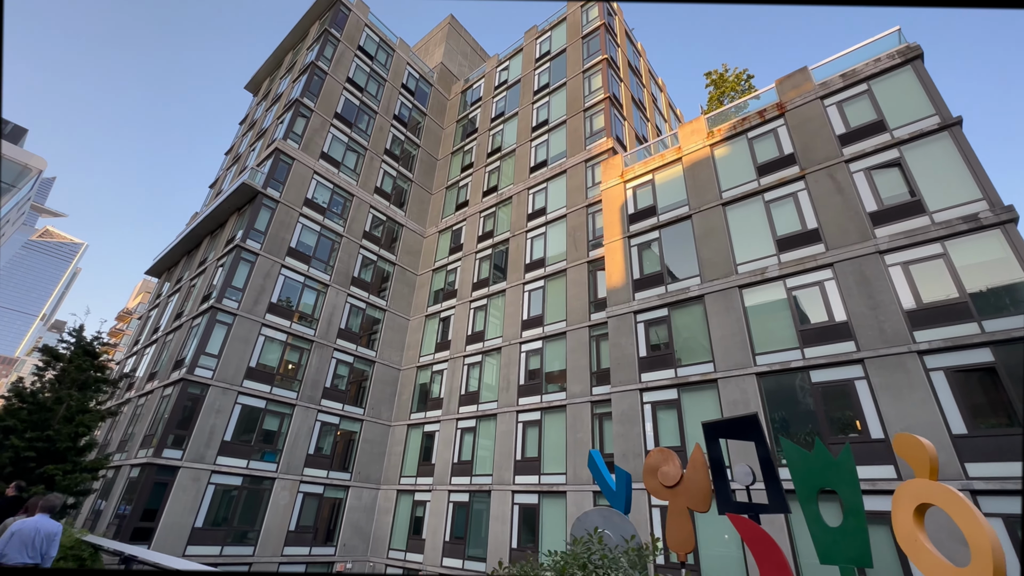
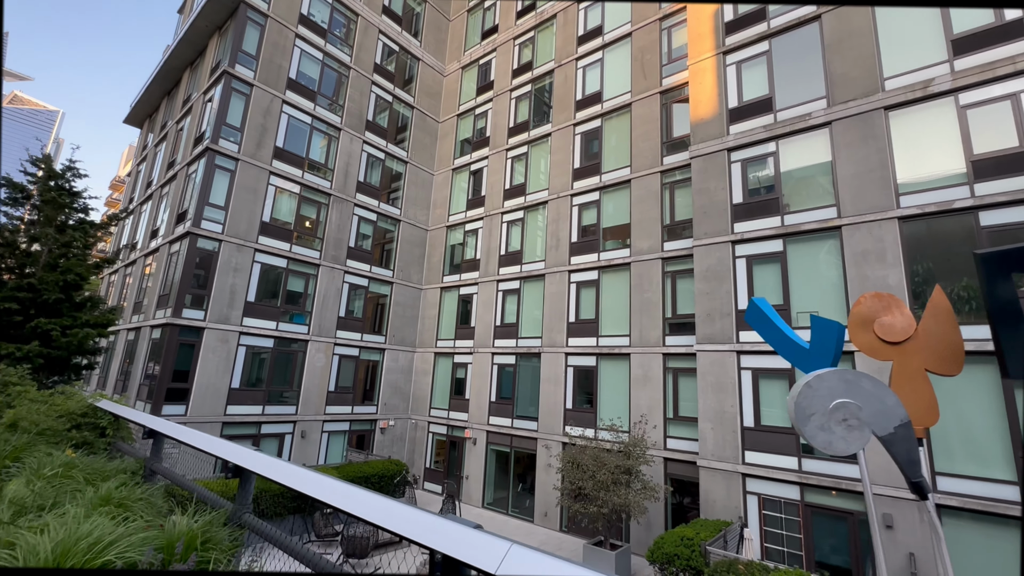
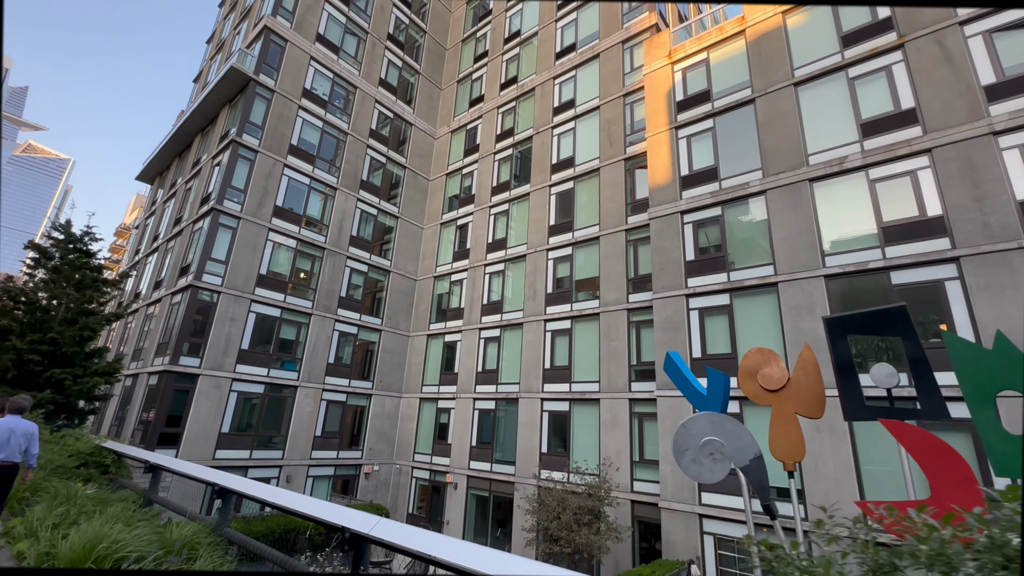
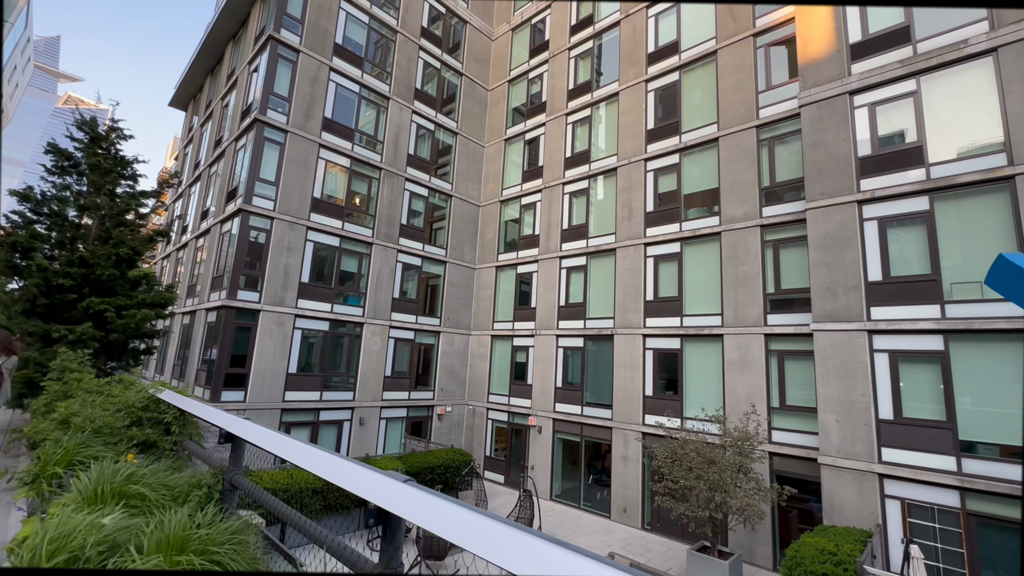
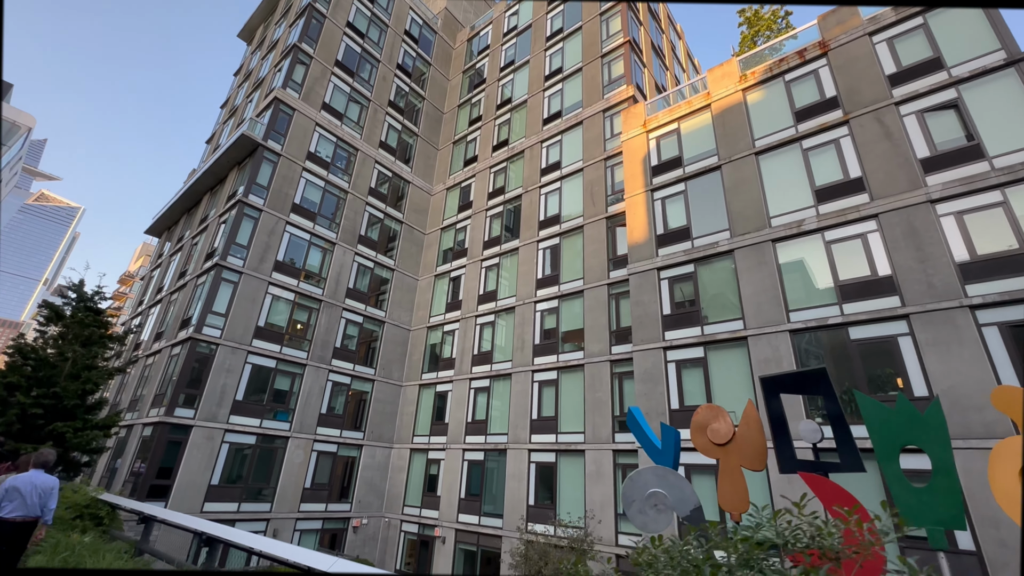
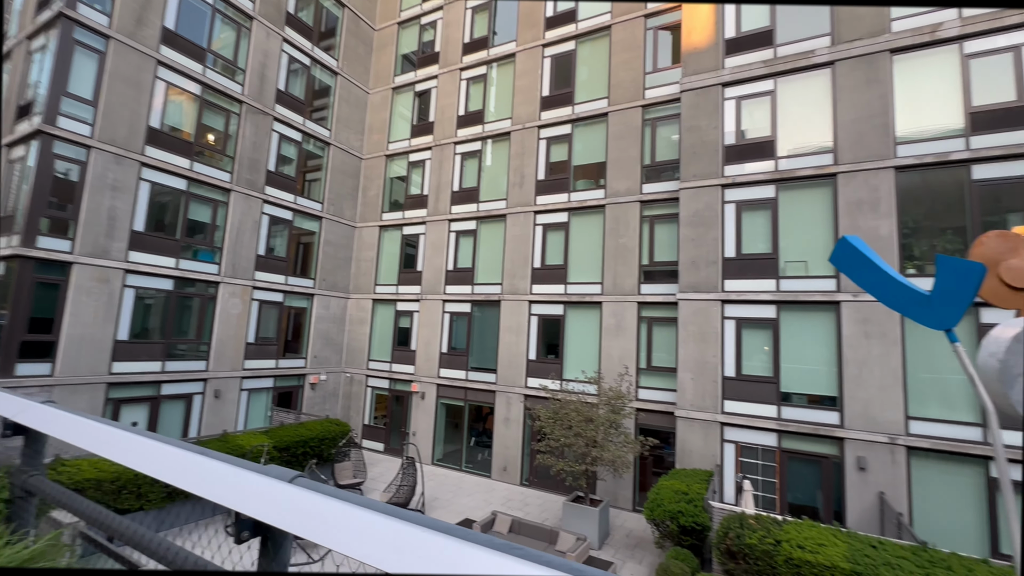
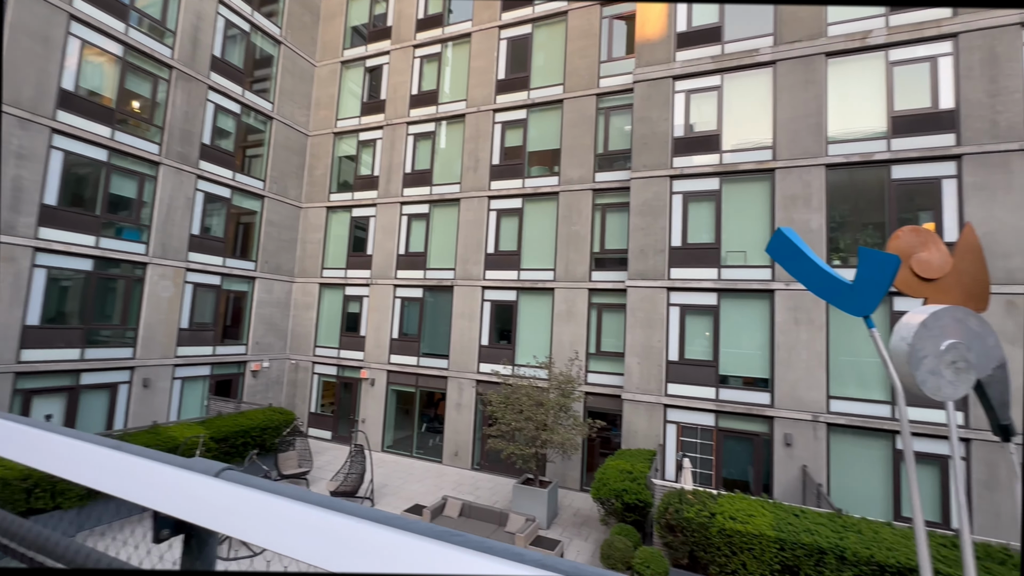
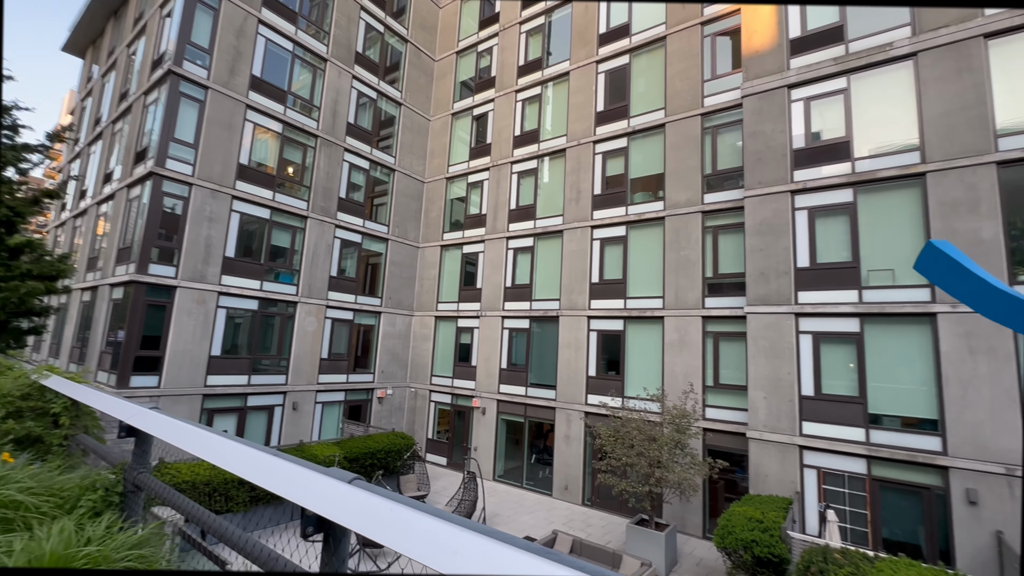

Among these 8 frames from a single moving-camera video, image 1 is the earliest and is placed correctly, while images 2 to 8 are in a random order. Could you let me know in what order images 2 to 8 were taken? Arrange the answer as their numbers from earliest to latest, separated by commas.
5, 3, 2, 4, 8, 6, 7
